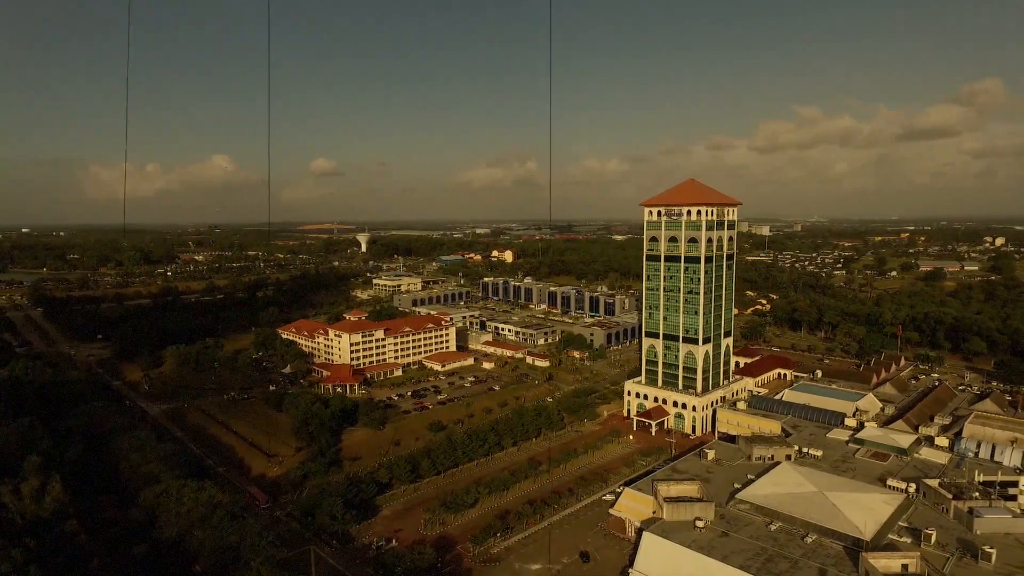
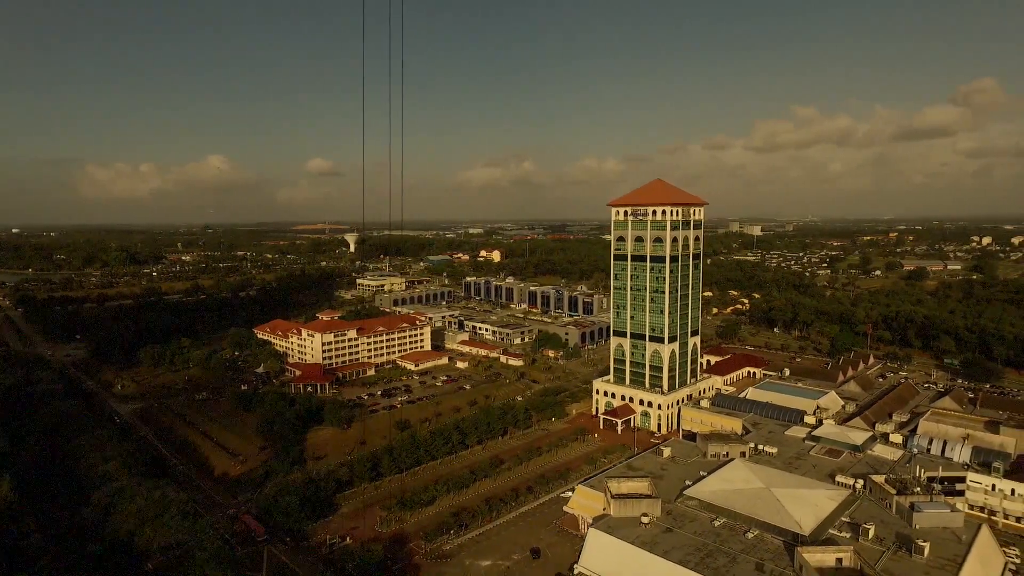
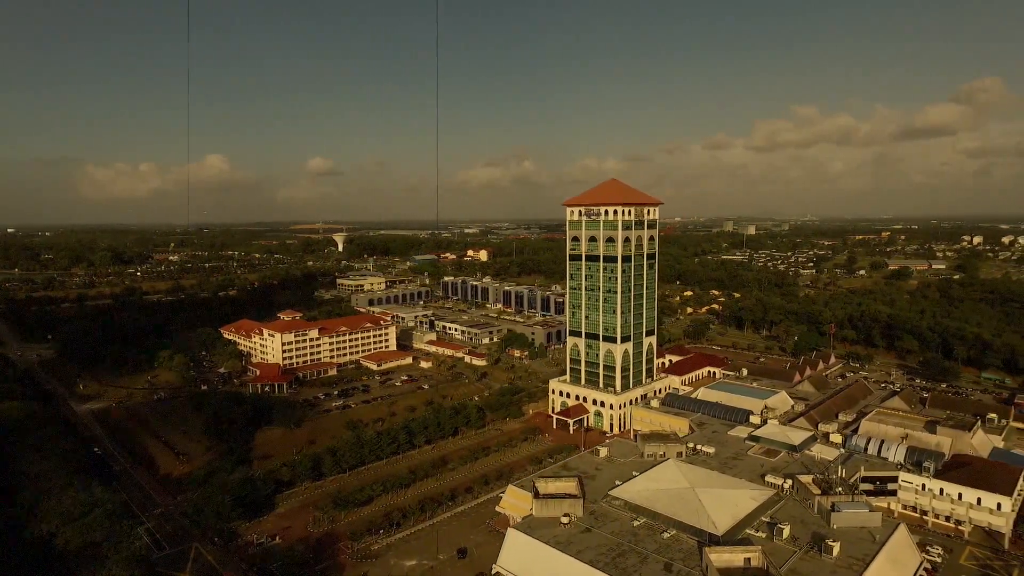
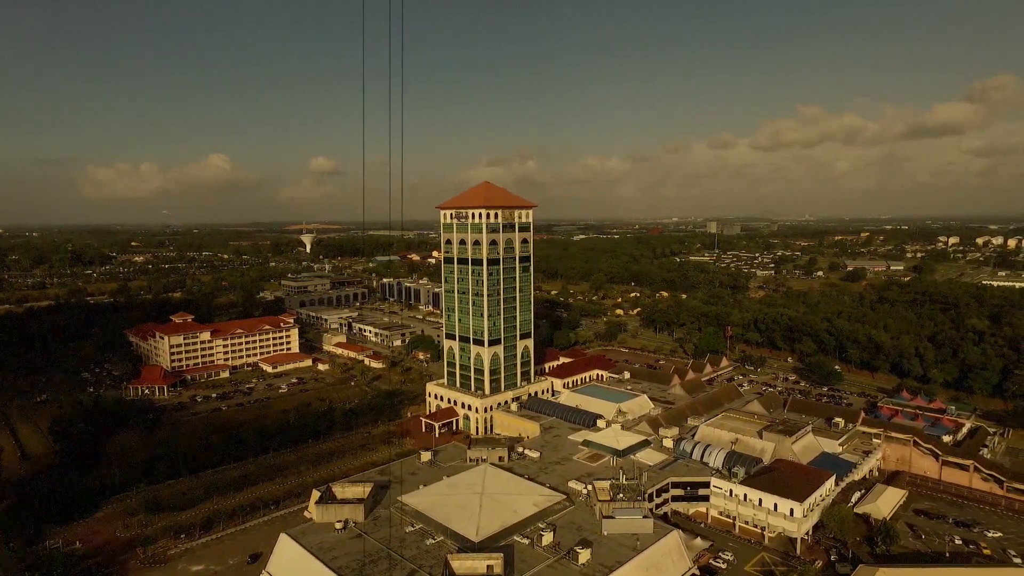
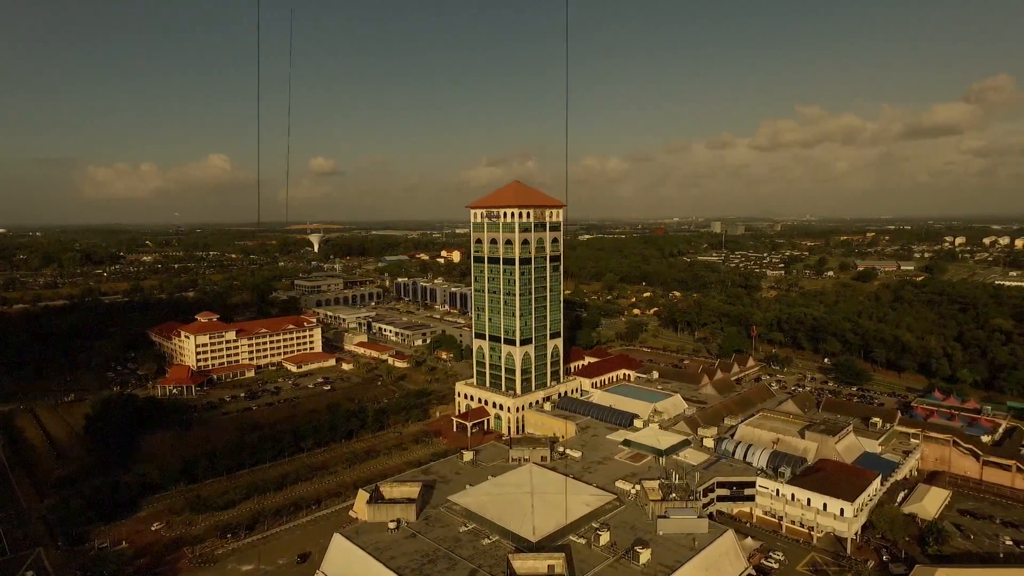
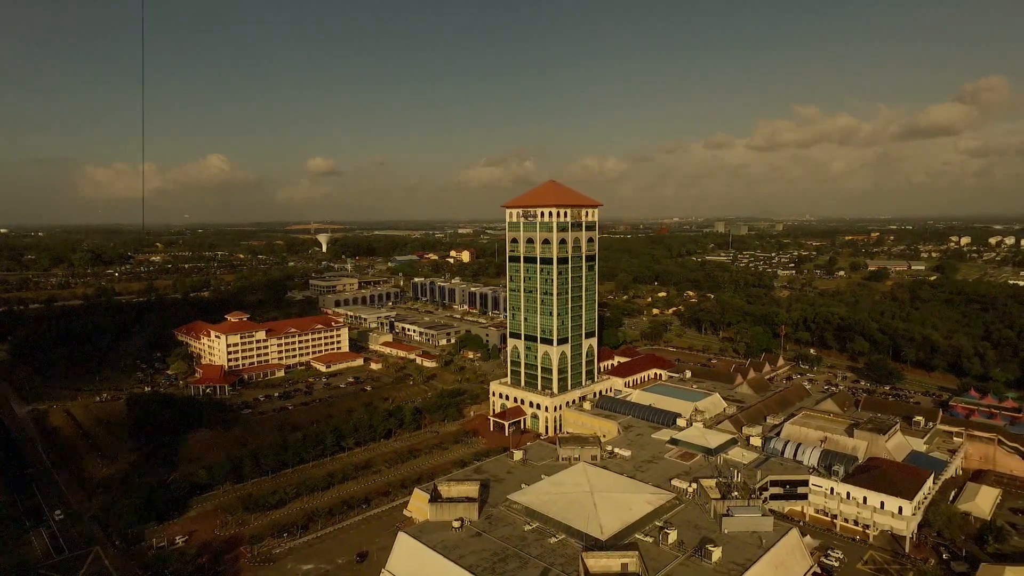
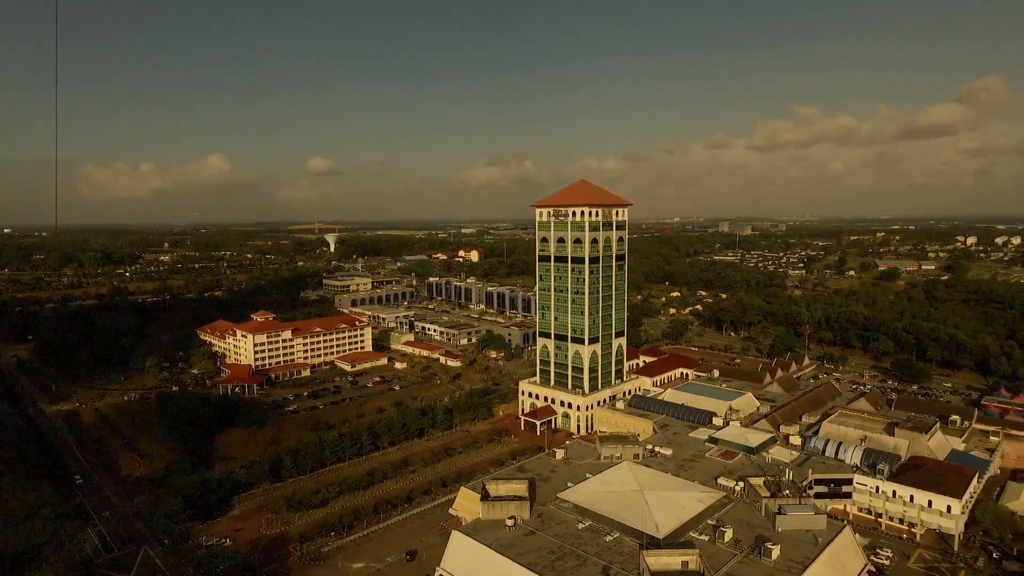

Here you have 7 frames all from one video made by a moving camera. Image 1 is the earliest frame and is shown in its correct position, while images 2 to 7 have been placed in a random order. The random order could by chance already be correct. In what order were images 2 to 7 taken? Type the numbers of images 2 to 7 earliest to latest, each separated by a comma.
2, 3, 7, 6, 5, 4
